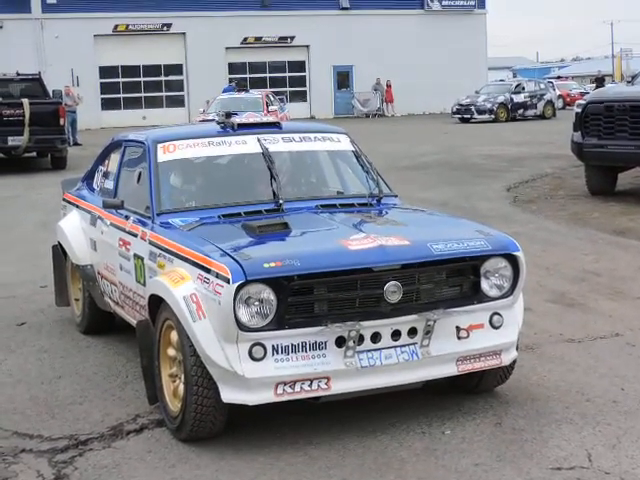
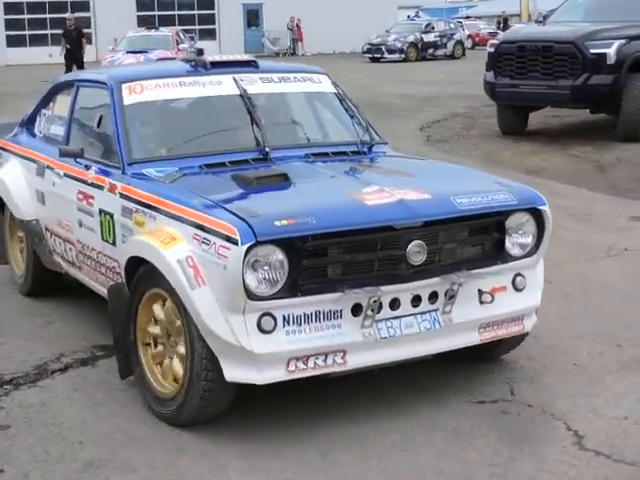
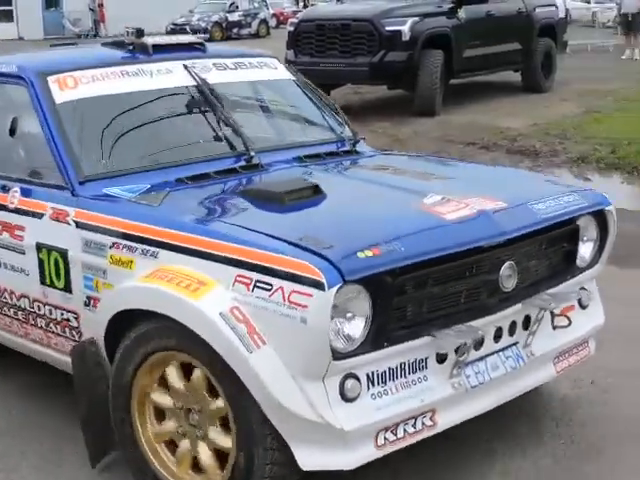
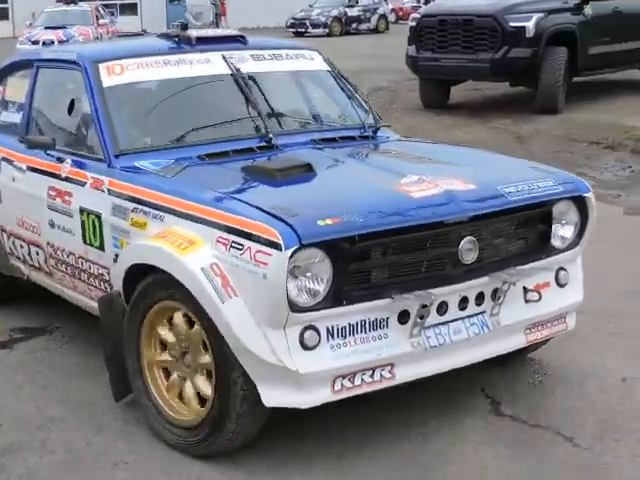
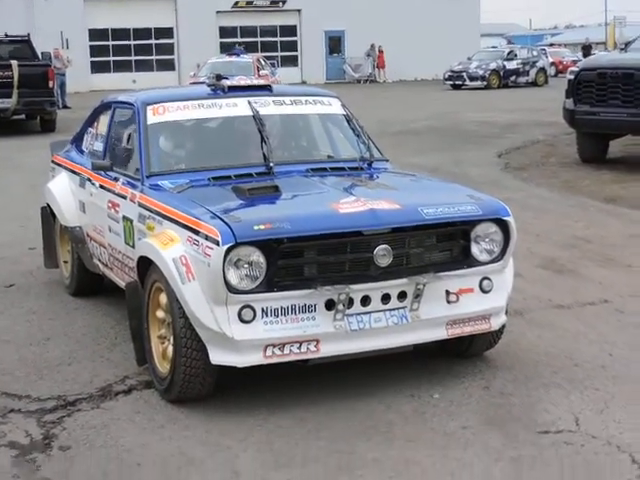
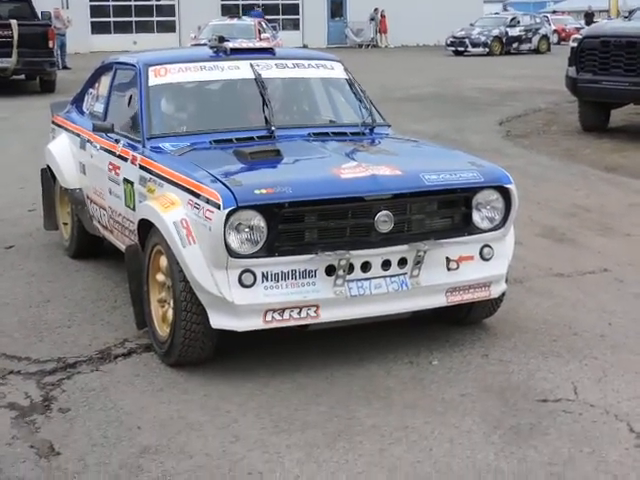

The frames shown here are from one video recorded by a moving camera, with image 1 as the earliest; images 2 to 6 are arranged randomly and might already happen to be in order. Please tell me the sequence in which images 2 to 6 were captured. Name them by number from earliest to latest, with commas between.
5, 6, 2, 4, 3
